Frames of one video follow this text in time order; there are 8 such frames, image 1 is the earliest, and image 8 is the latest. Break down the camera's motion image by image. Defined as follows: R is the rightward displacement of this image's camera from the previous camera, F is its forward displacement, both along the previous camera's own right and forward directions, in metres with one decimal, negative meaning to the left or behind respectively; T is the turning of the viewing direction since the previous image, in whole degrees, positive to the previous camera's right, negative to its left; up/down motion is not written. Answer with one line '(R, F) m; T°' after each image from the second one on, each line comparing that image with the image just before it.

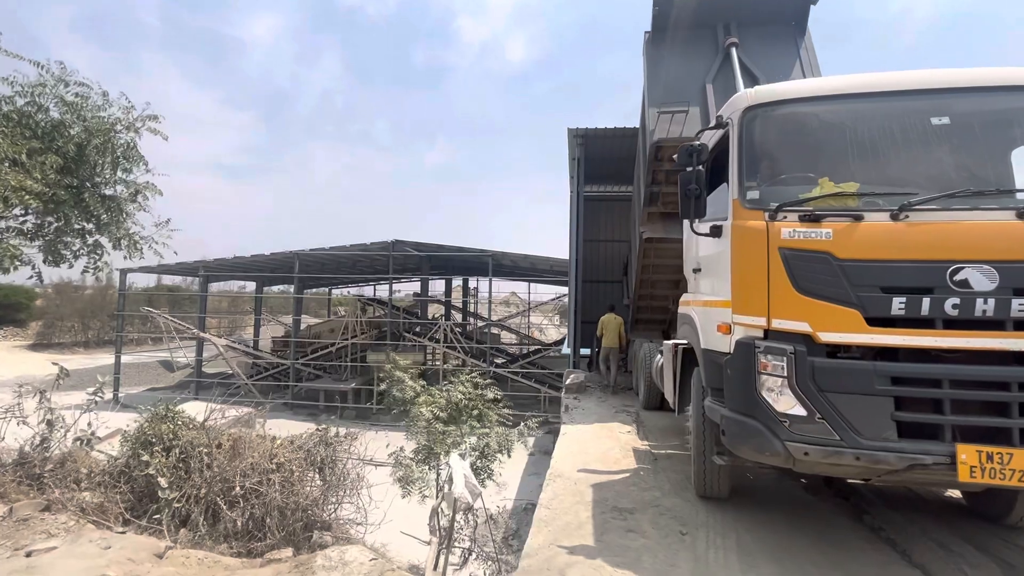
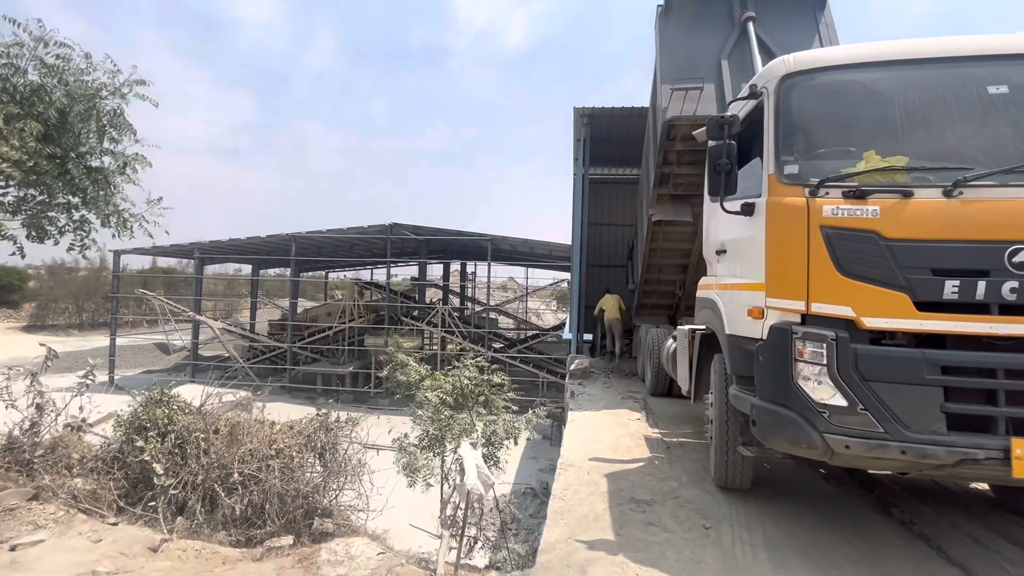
(-0.1, +0.2) m; 0°
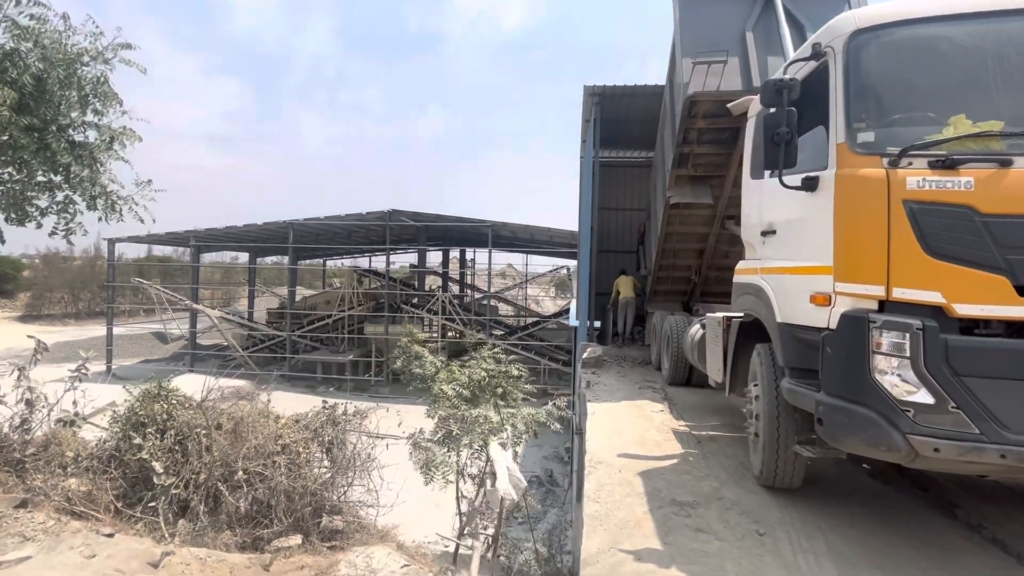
(-0.2, +0.3) m; 0°
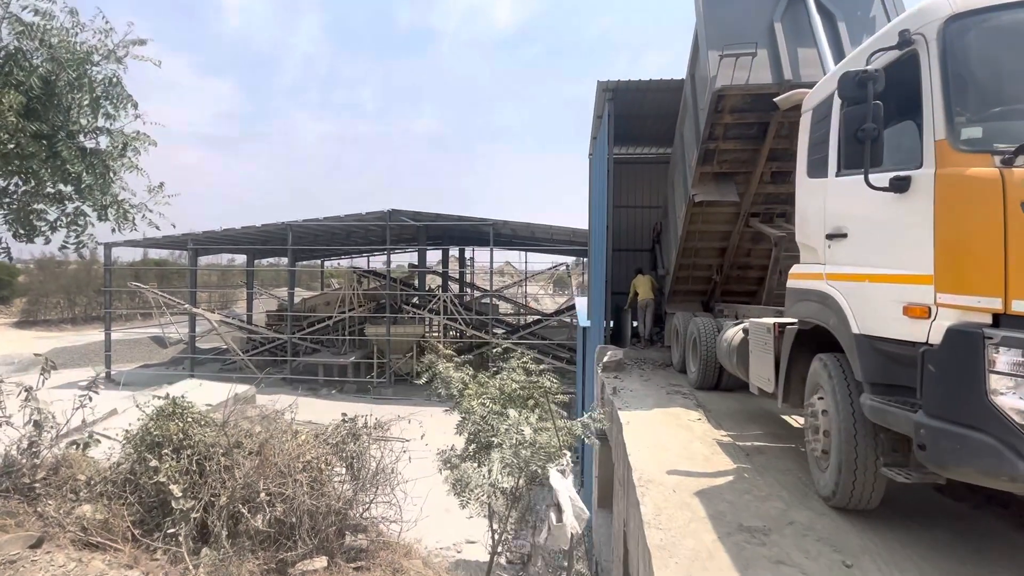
(-0.3, +0.2) m; 0°
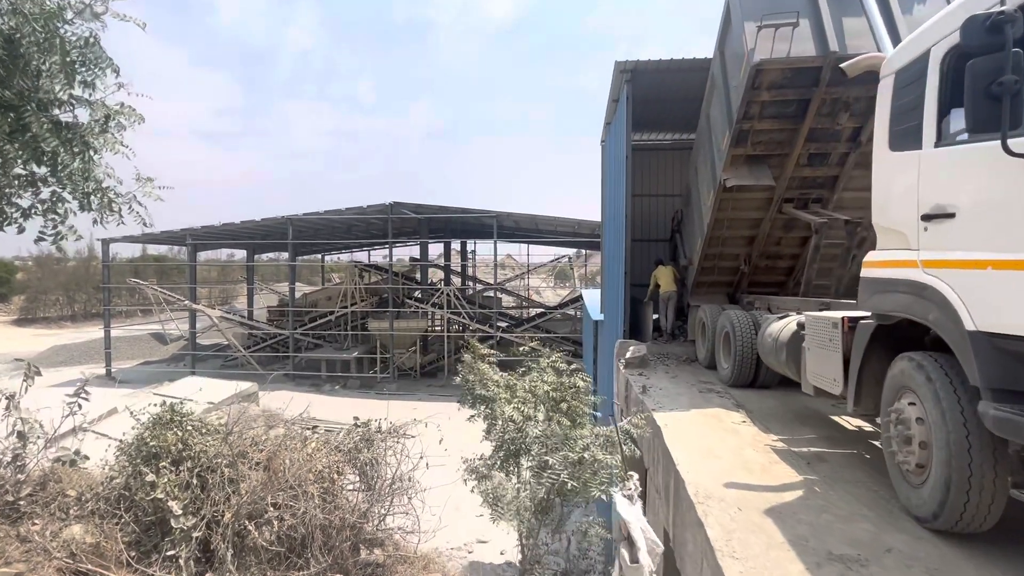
(-0.3, +0.4) m; 0°
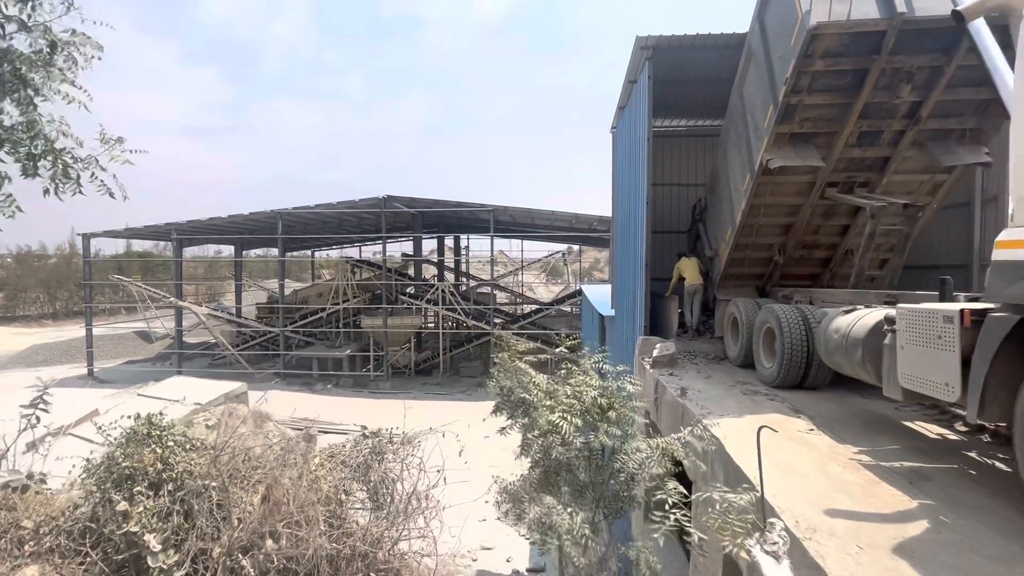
(-0.4, +0.6) m; +1°
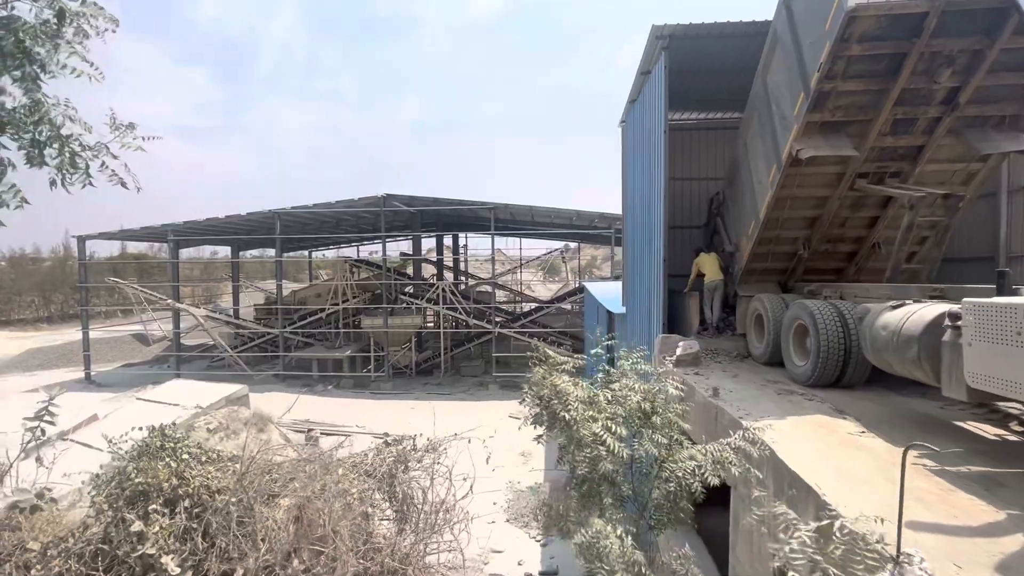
(-0.3, +0.2) m; 0°
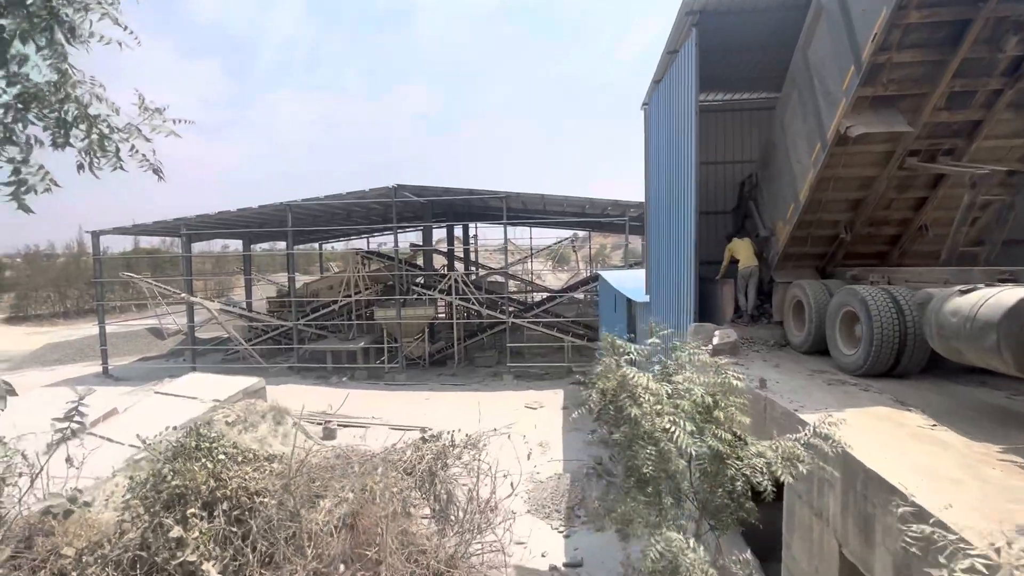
(-0.3, +0.2) m; -1°
